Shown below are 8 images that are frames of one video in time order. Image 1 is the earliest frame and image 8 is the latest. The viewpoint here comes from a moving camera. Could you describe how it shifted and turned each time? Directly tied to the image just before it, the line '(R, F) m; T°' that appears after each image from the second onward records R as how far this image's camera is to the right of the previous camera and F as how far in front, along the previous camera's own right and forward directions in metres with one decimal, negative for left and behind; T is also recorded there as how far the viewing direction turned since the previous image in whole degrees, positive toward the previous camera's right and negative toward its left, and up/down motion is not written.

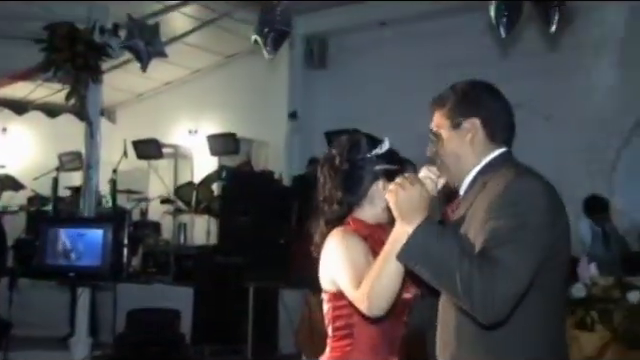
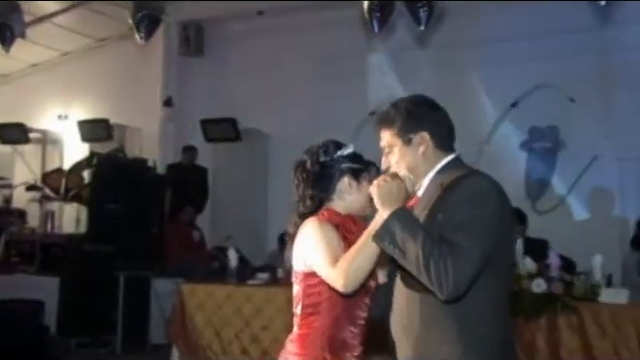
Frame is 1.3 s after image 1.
(0.0, 0.0) m; +10°
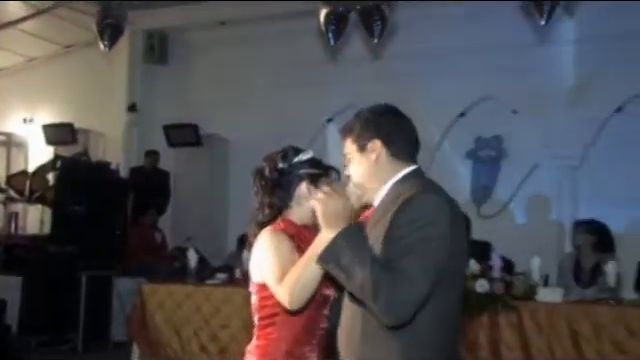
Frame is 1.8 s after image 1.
(-0.1, -0.3) m; +4°
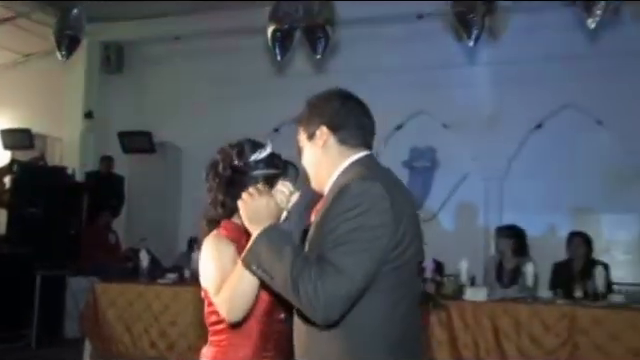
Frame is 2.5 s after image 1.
(-0.1, -0.4) m; +5°
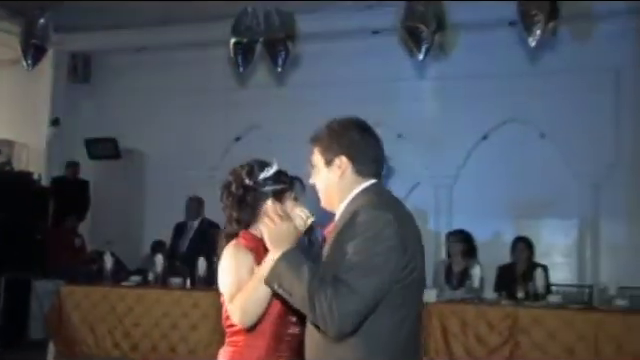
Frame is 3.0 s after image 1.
(0.0, -0.3) m; +4°
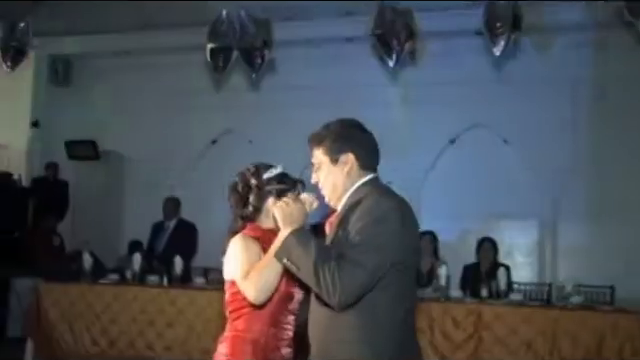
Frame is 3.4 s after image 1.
(0.0, -0.2) m; +2°
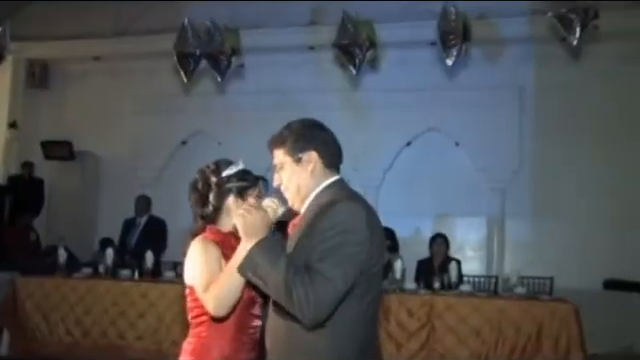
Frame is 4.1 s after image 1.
(0.0, -0.4) m; +3°
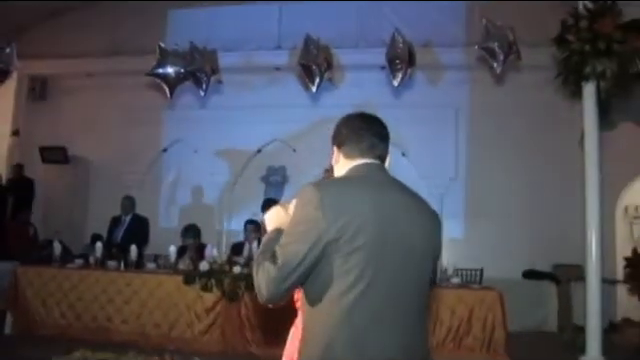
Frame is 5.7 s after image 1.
(-0.1, -1.0) m; +3°
